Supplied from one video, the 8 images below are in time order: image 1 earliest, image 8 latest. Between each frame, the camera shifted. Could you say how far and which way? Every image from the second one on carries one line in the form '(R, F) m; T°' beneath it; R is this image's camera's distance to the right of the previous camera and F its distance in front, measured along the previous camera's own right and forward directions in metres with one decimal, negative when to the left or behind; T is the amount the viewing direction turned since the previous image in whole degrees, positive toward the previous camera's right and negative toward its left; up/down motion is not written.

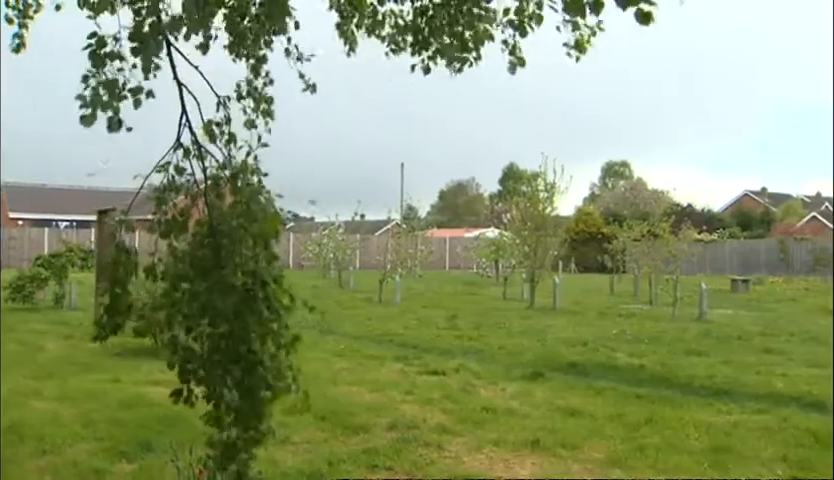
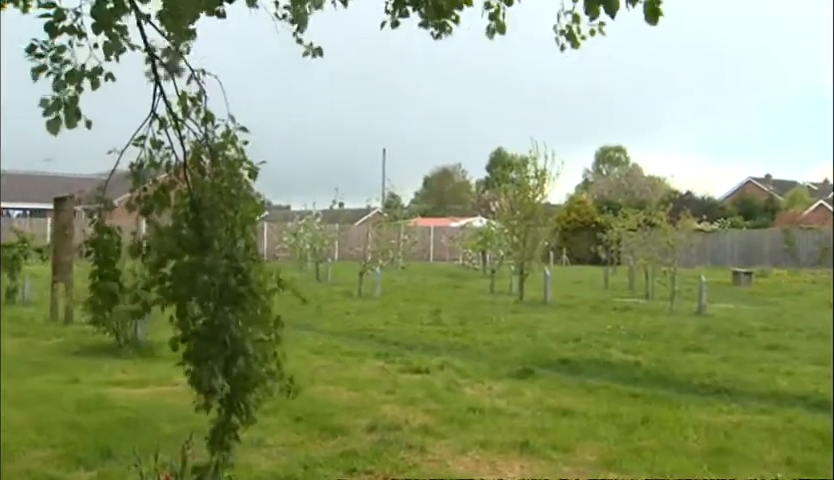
(+0.1, +0.4) m; 0°
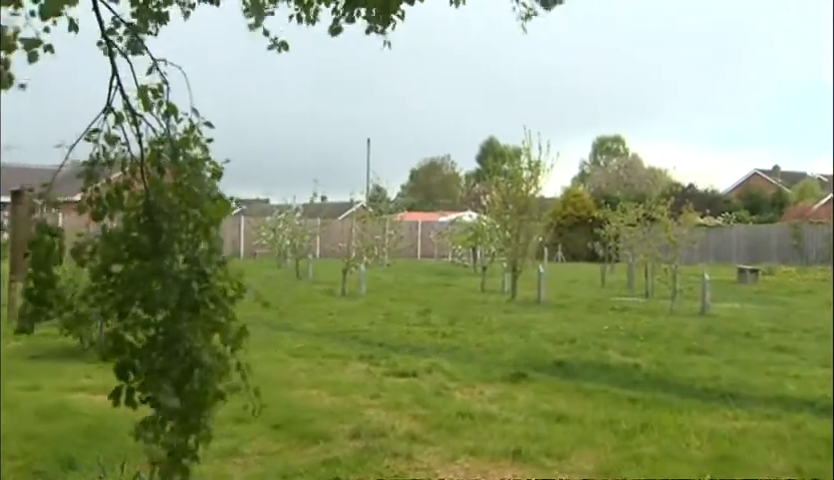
(+0.1, +0.3) m; 0°
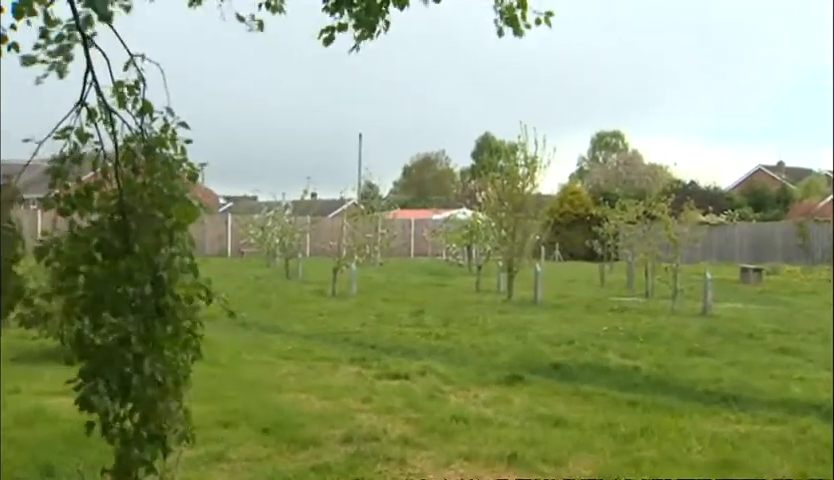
(+0.1, +0.2) m; 0°
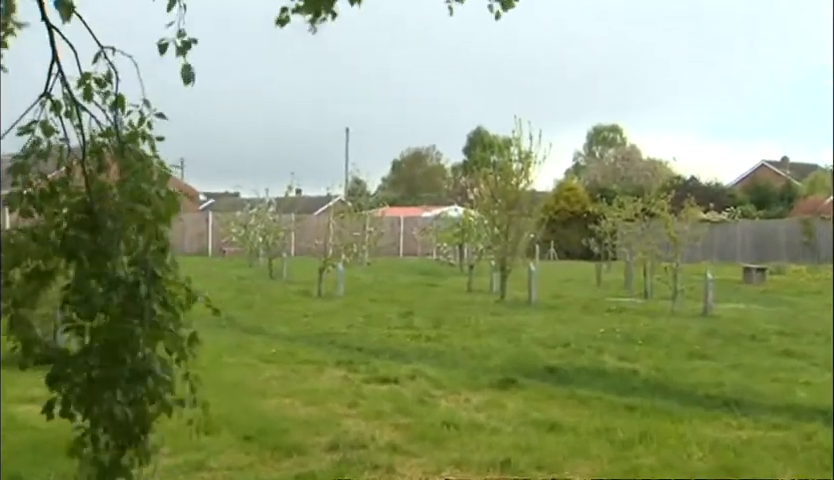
(+0.1, +0.2) m; 0°
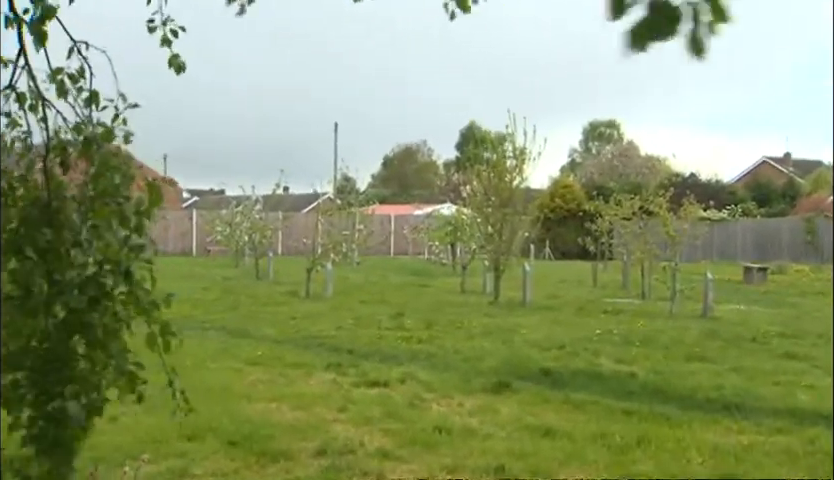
(0.0, +0.2) m; 0°
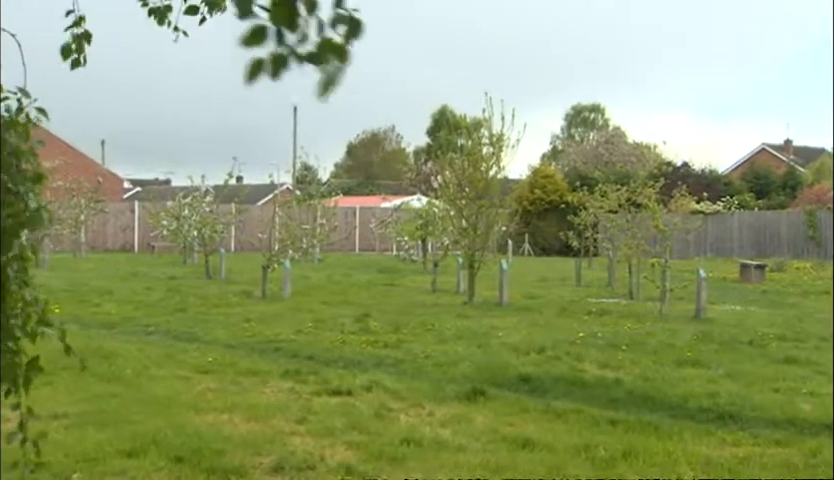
(+0.1, +0.4) m; +1°
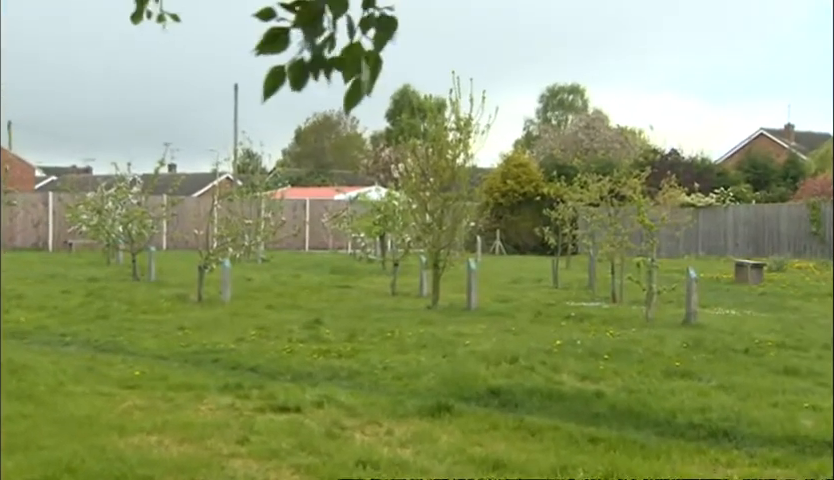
(+0.1, +0.5) m; +1°
